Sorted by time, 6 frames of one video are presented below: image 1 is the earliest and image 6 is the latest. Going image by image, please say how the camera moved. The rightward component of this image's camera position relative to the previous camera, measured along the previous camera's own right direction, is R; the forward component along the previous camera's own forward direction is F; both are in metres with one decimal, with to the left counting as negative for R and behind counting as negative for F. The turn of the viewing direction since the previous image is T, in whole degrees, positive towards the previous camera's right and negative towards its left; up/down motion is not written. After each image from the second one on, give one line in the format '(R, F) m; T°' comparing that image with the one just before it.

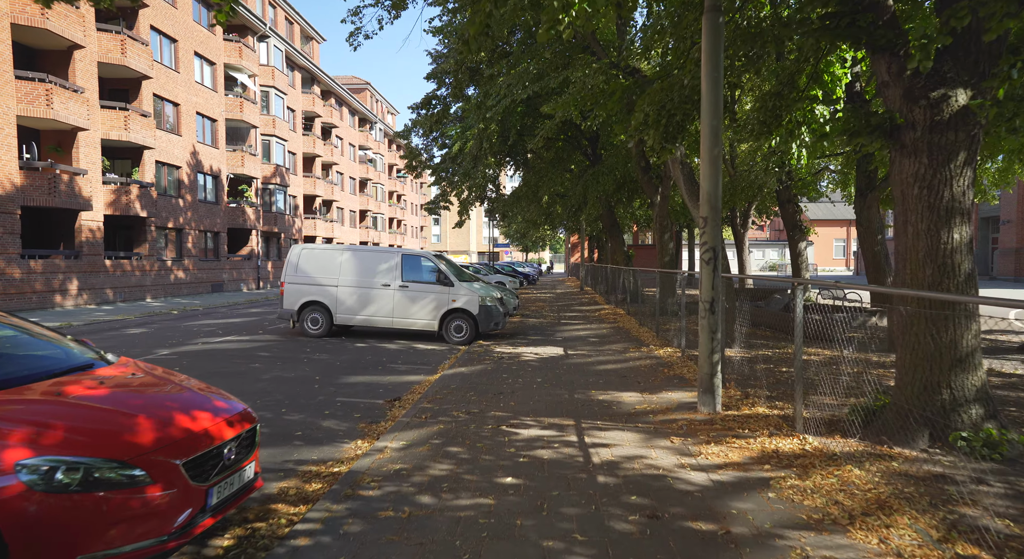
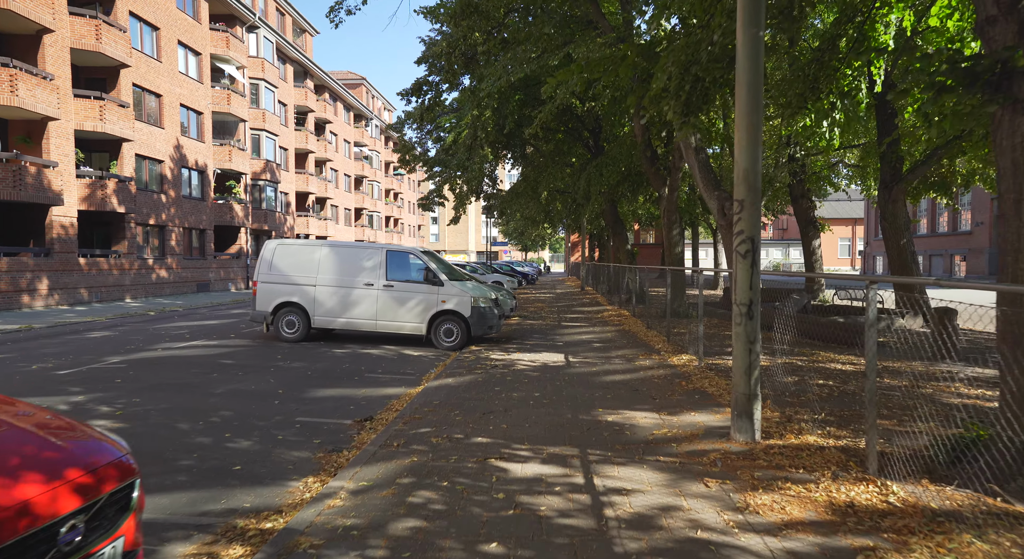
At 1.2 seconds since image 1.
(+0.1, +1.1) m; 0°
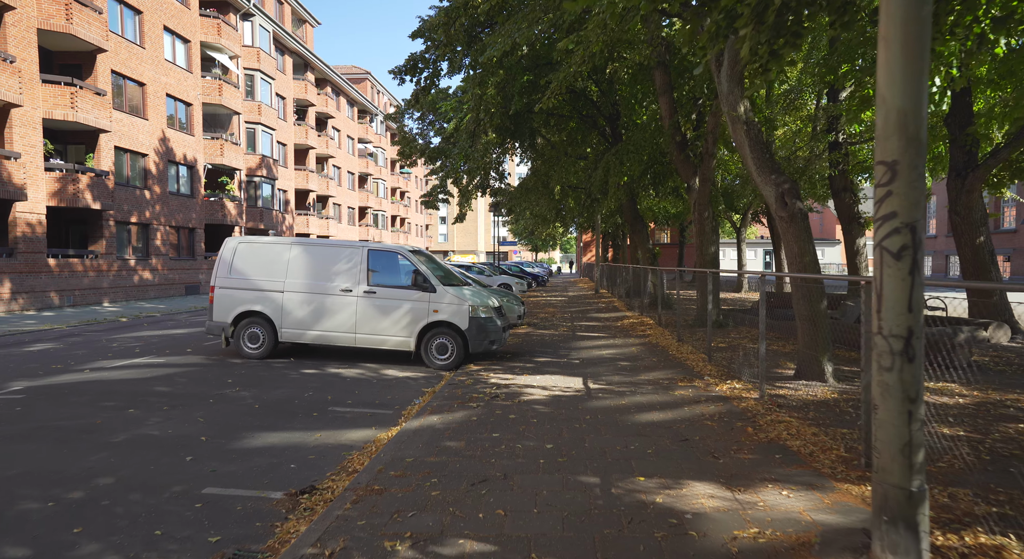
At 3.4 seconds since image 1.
(+0.1, +1.9) m; -1°
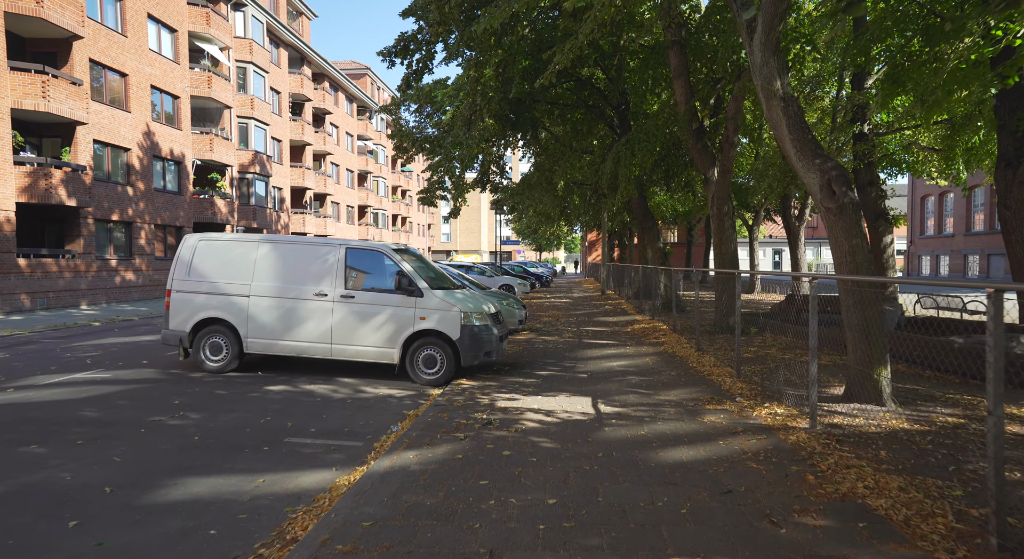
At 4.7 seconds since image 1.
(+0.1, +1.2) m; 0°
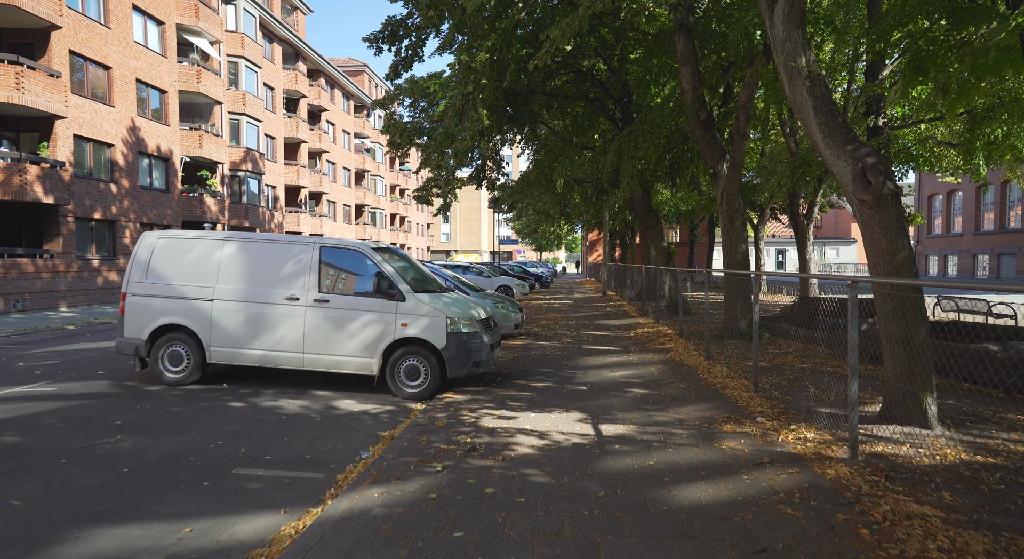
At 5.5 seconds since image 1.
(+0.1, +0.8) m; 0°
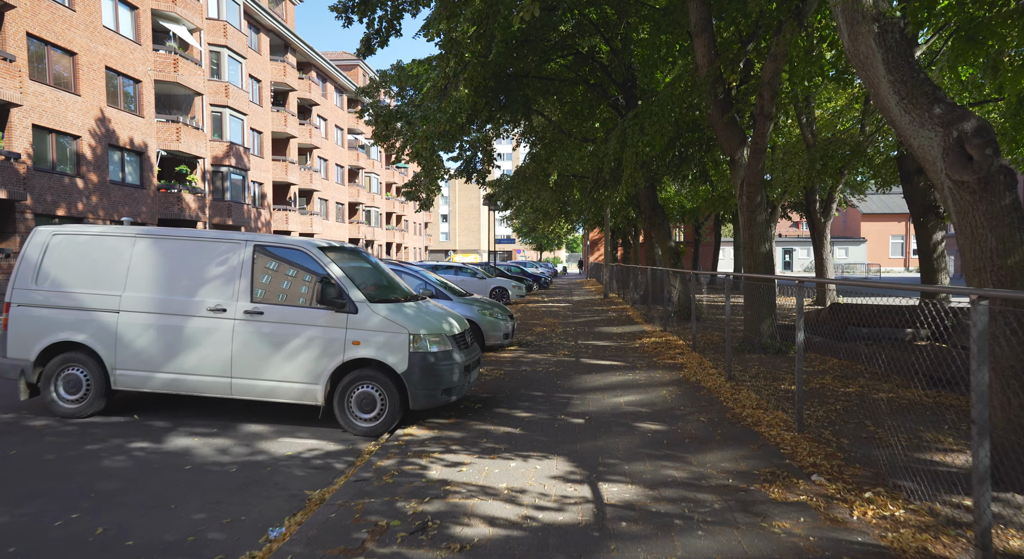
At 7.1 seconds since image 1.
(+0.2, +1.5) m; 0°
